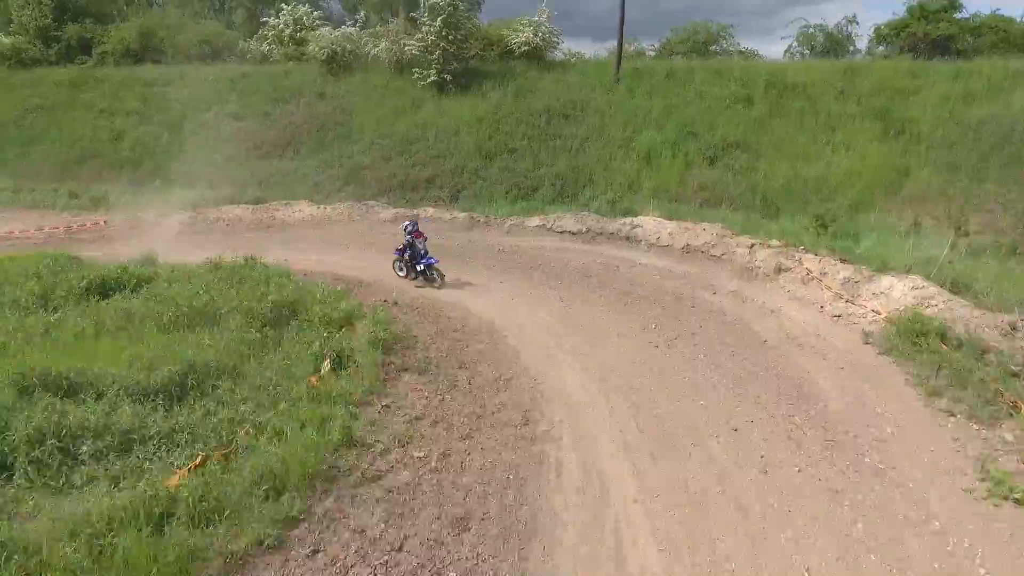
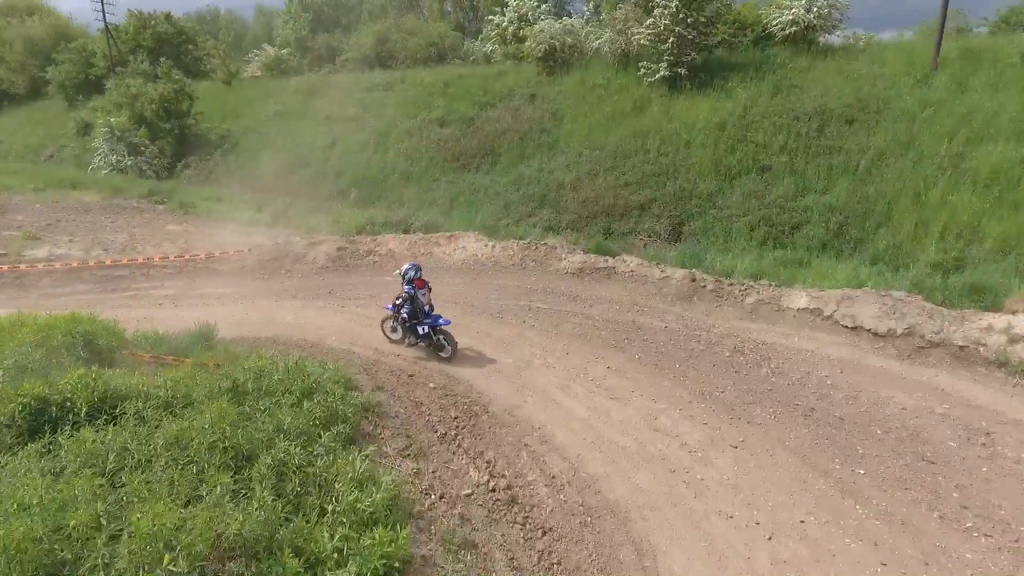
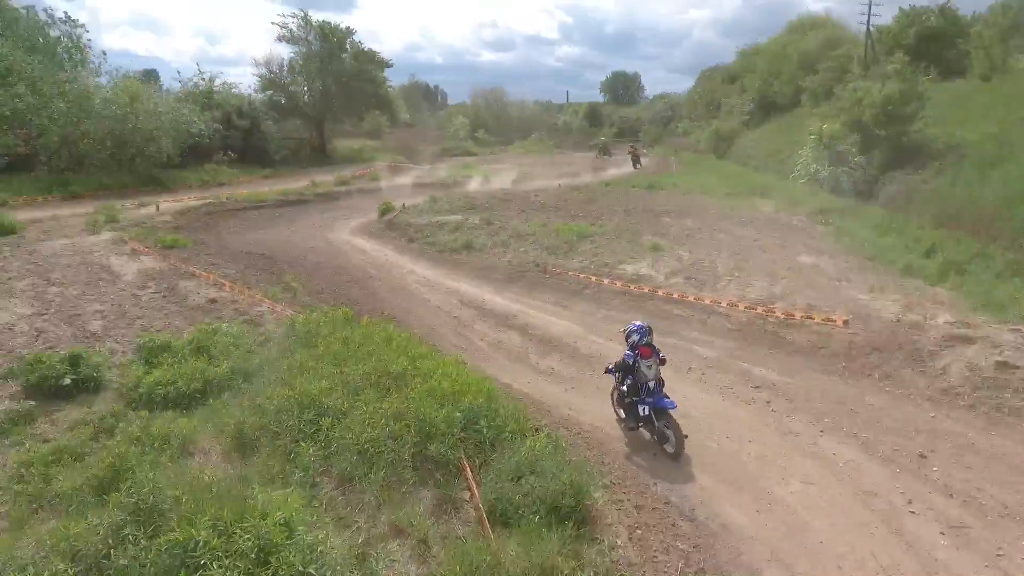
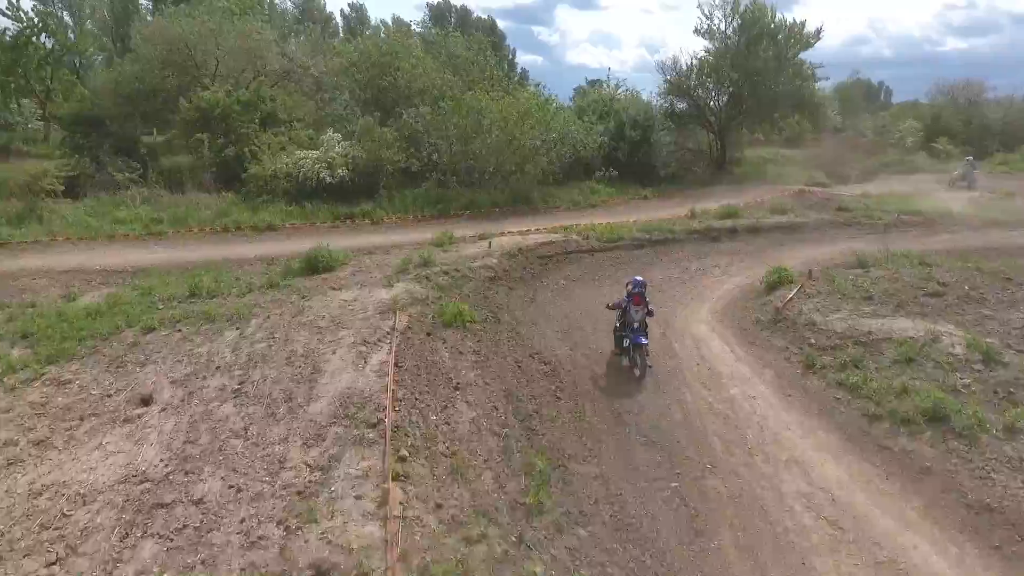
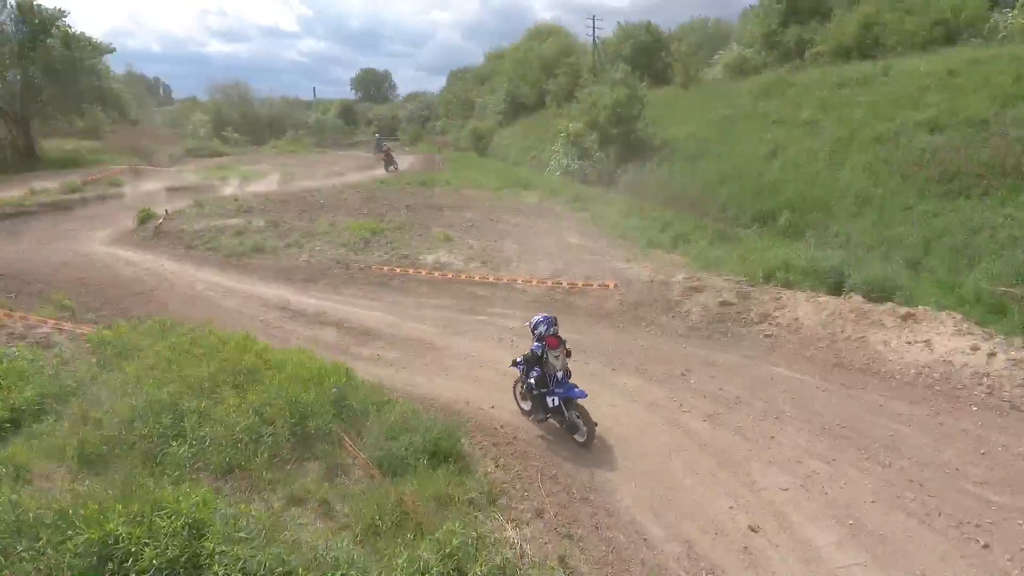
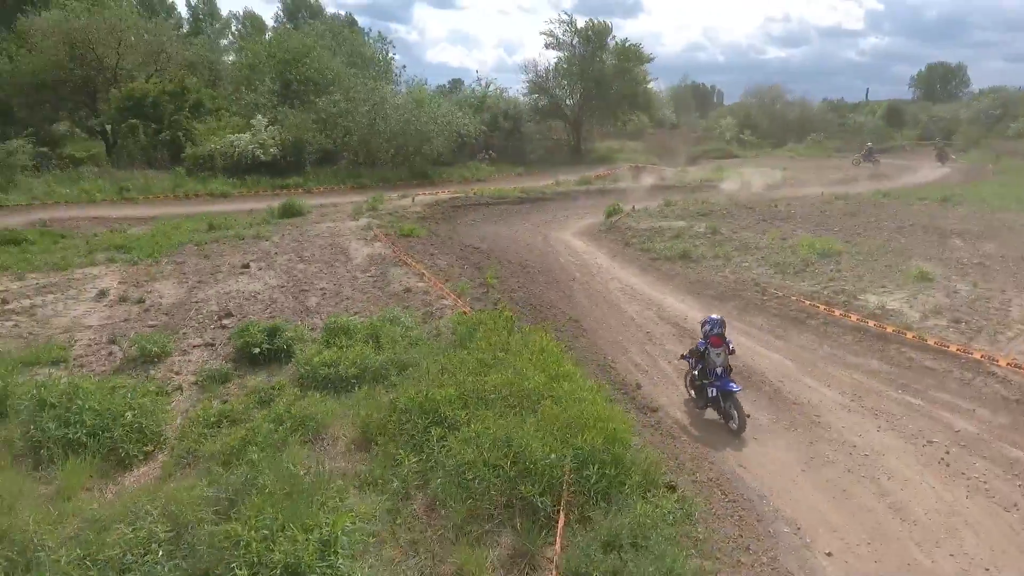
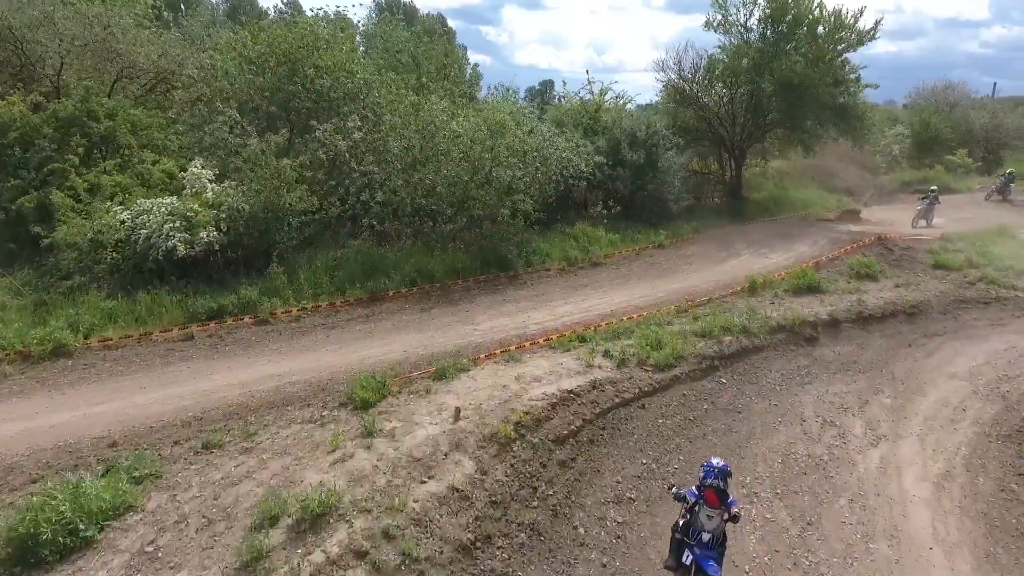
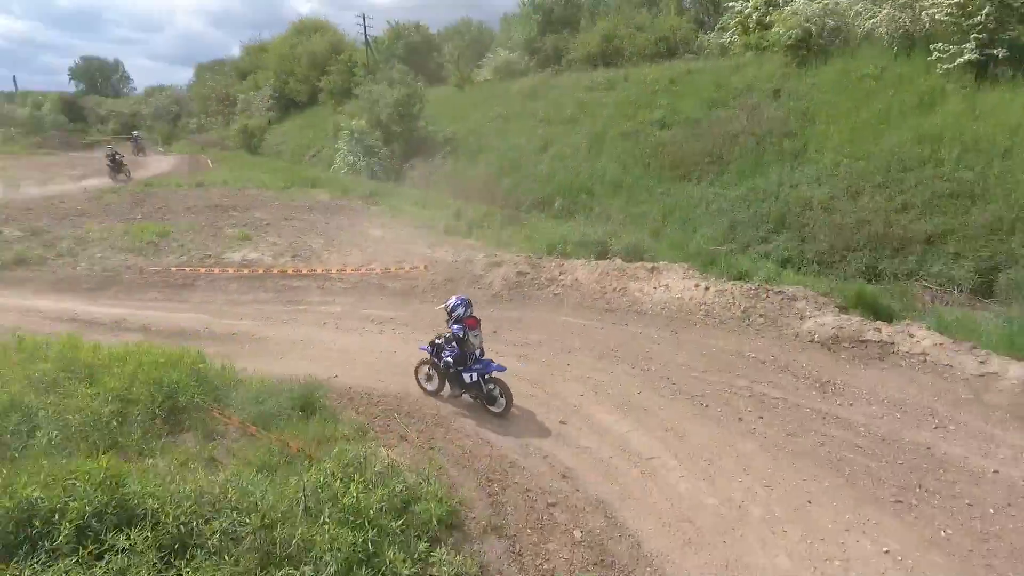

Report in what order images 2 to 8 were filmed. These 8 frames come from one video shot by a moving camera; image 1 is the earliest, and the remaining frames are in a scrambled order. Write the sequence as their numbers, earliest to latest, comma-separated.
2, 8, 5, 3, 6, 4, 7
